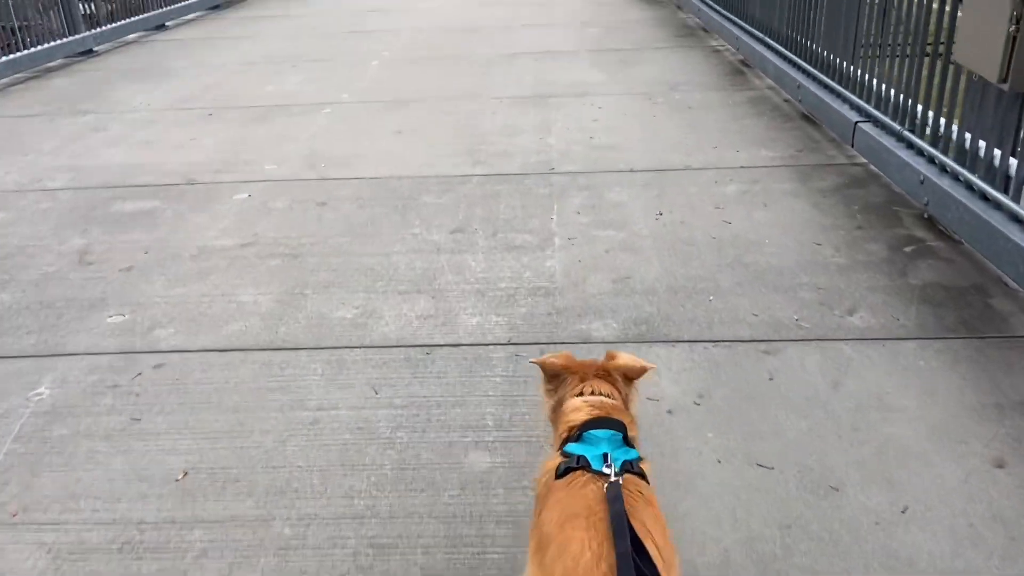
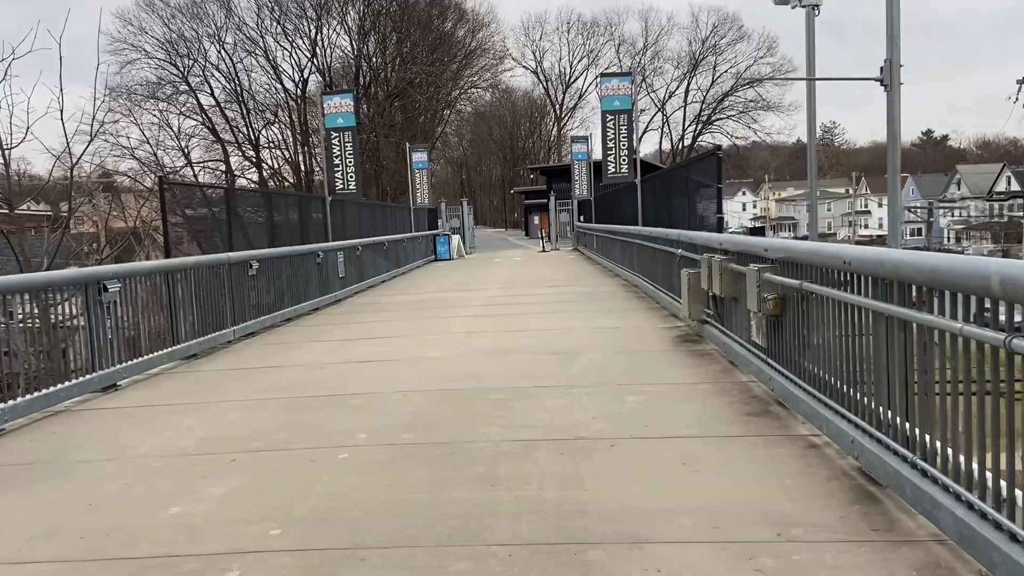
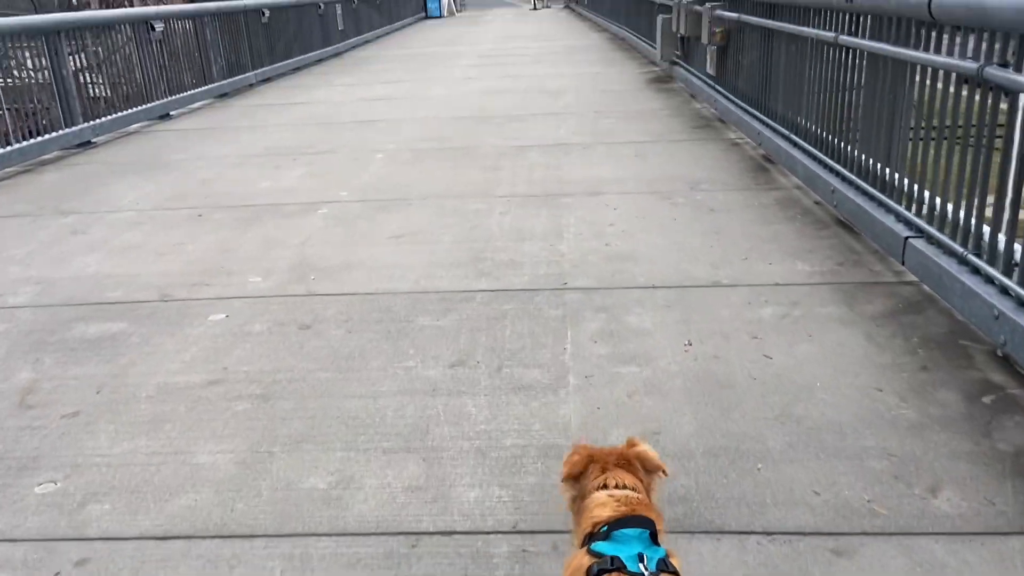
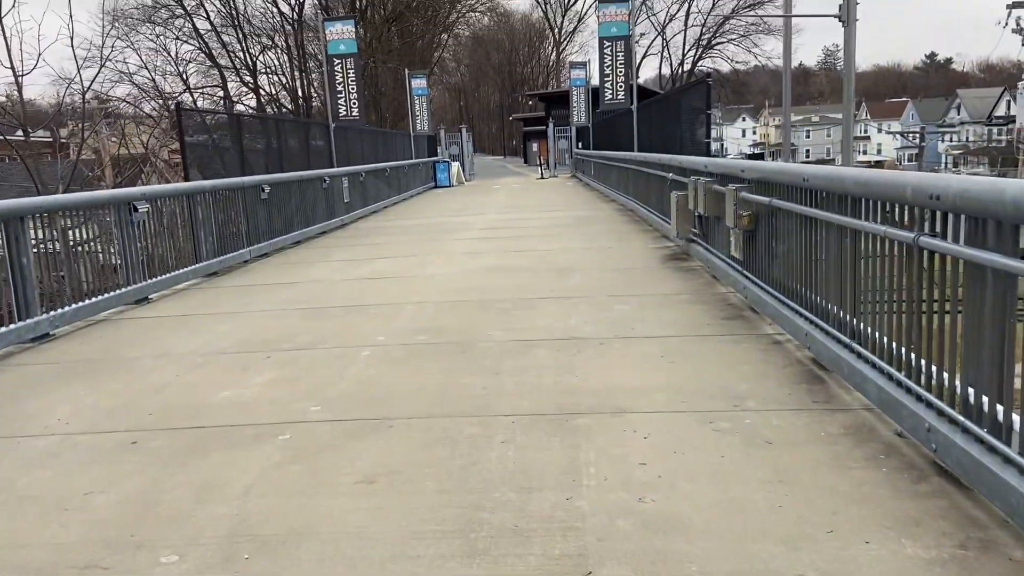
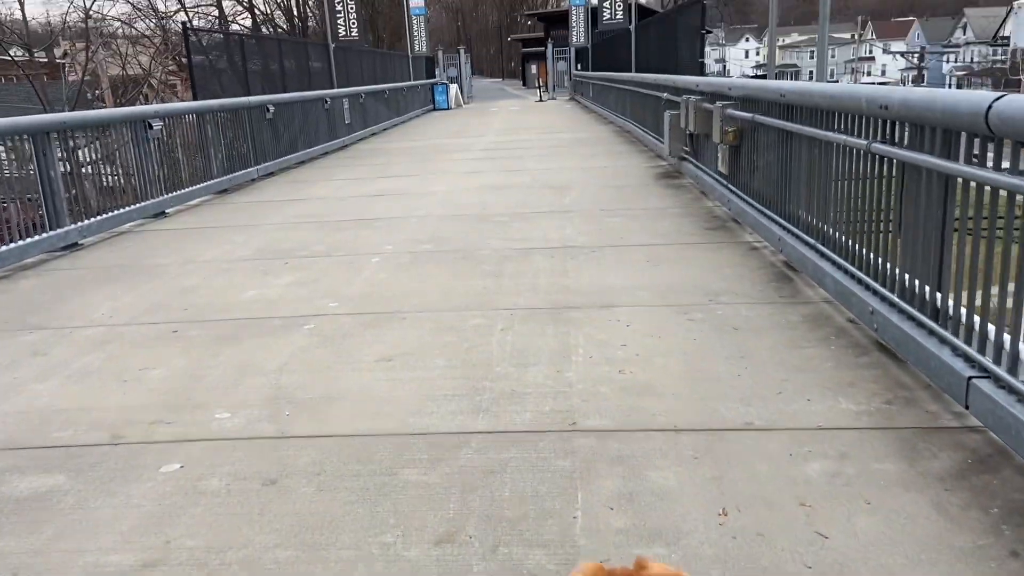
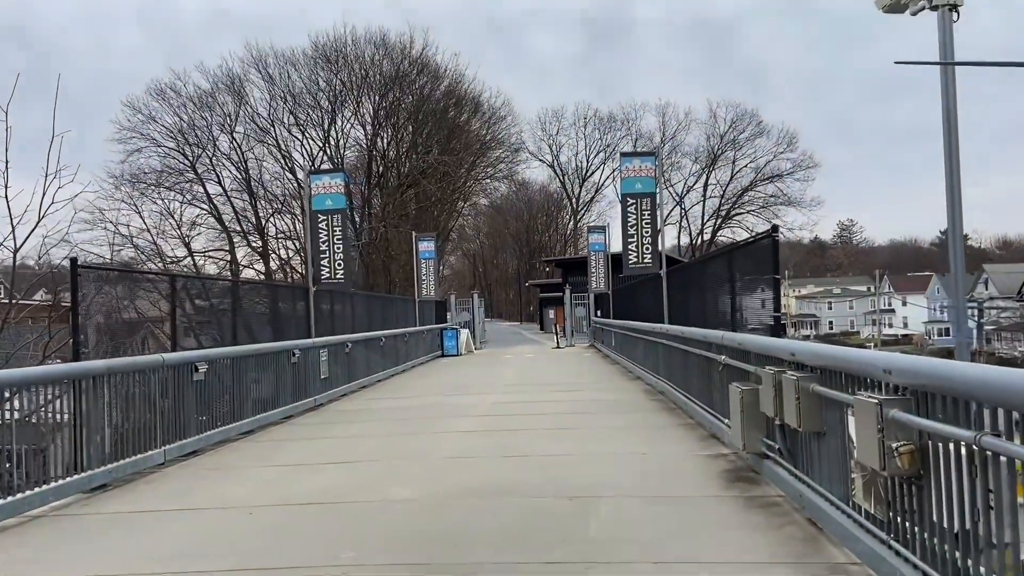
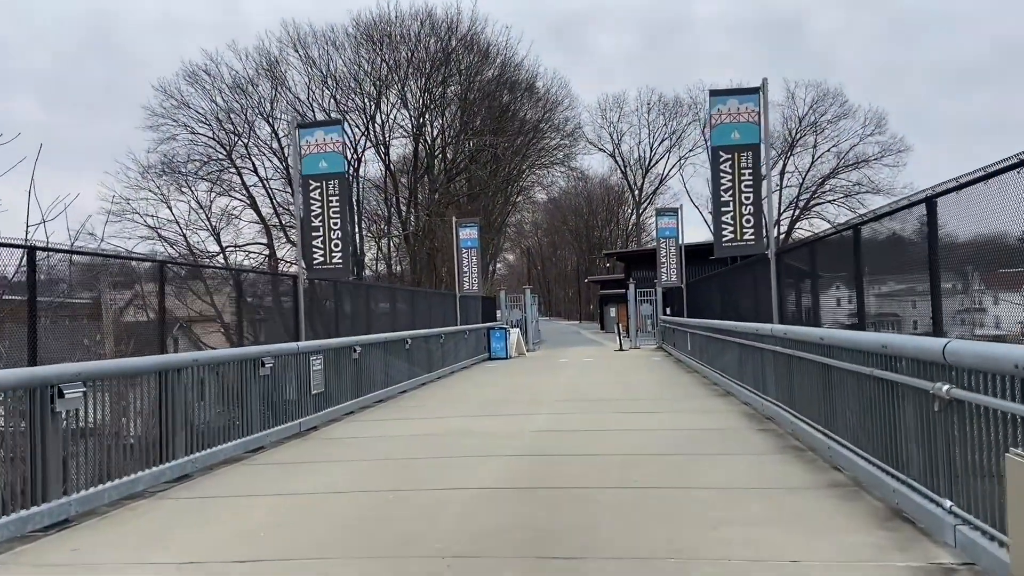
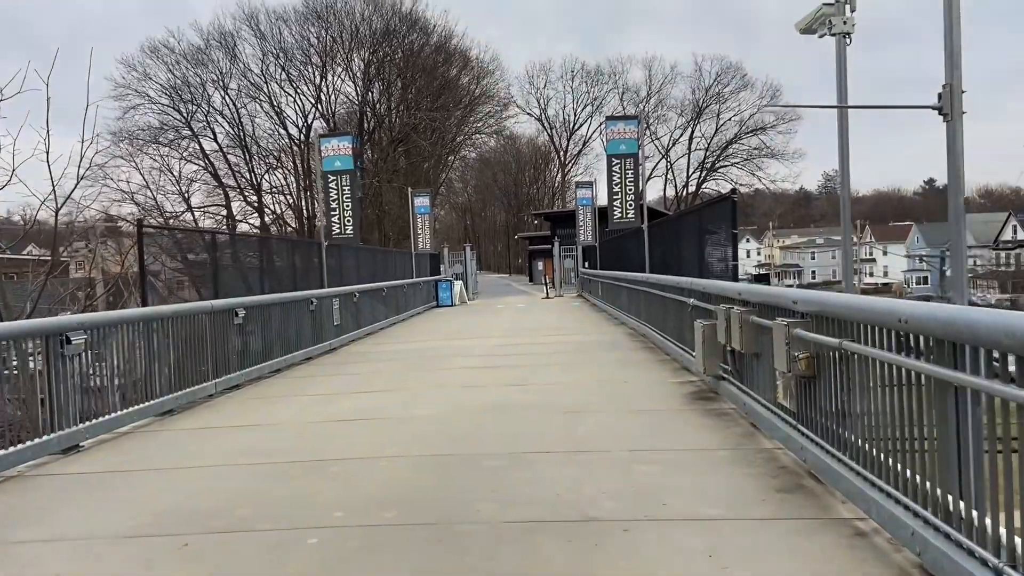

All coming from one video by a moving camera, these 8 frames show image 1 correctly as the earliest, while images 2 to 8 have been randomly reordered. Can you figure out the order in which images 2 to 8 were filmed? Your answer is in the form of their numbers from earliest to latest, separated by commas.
3, 5, 4, 2, 8, 6, 7
